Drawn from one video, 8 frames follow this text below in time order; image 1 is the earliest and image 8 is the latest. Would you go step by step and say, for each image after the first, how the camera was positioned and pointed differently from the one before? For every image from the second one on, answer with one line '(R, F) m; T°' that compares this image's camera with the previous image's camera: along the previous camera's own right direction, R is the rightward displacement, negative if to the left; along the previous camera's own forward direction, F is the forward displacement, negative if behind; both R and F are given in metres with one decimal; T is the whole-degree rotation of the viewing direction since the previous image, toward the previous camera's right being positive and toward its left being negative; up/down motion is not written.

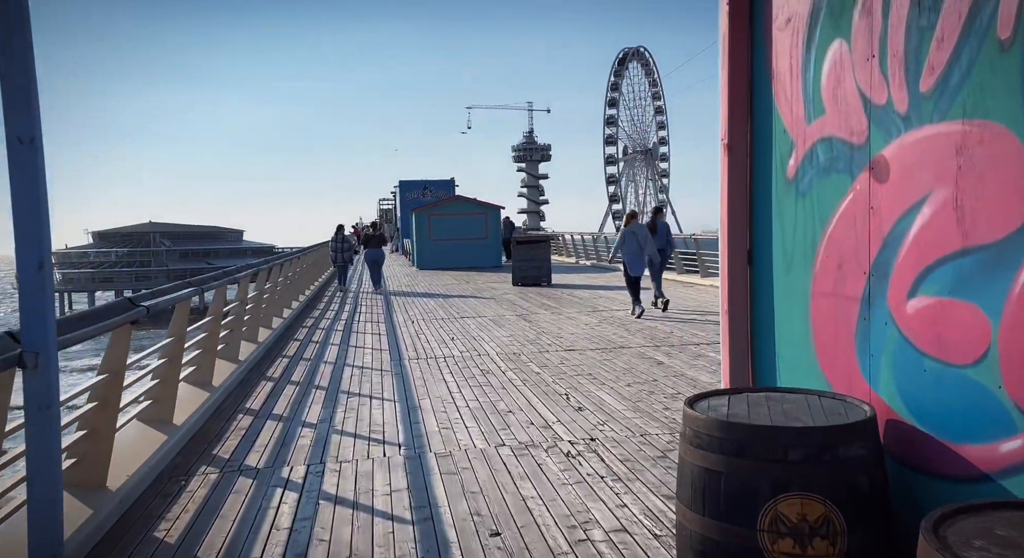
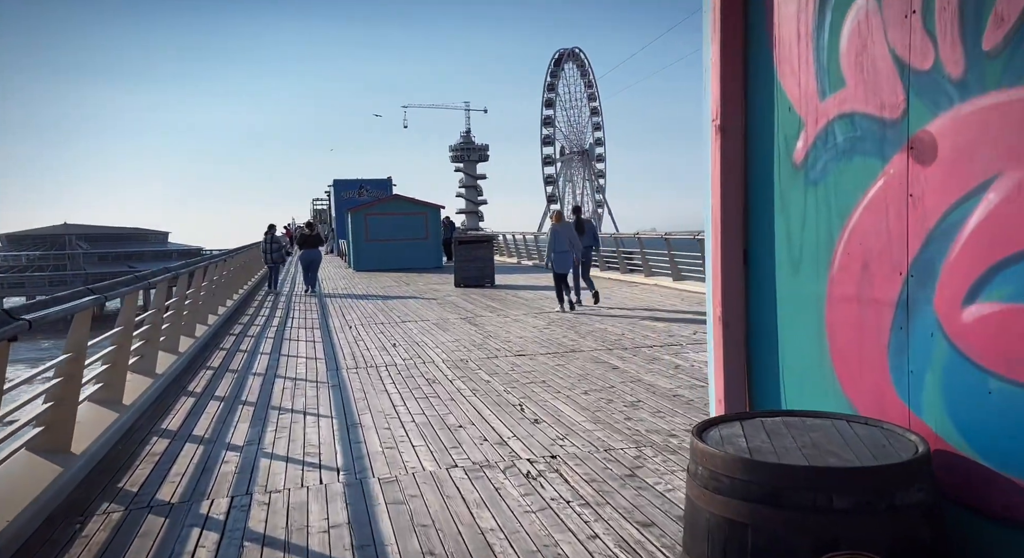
(-0.1, +0.5) m; +5°
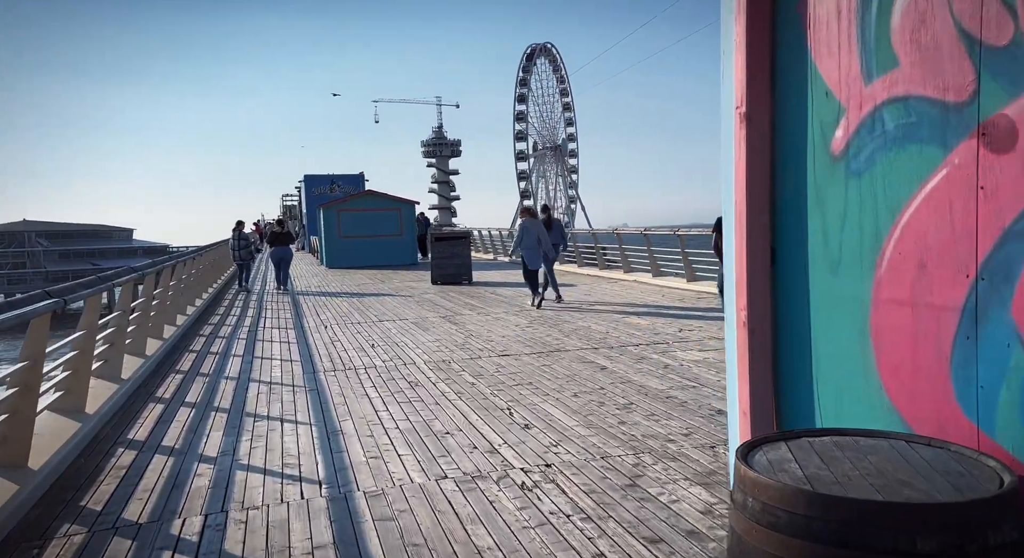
(-0.1, +0.2) m; +2°
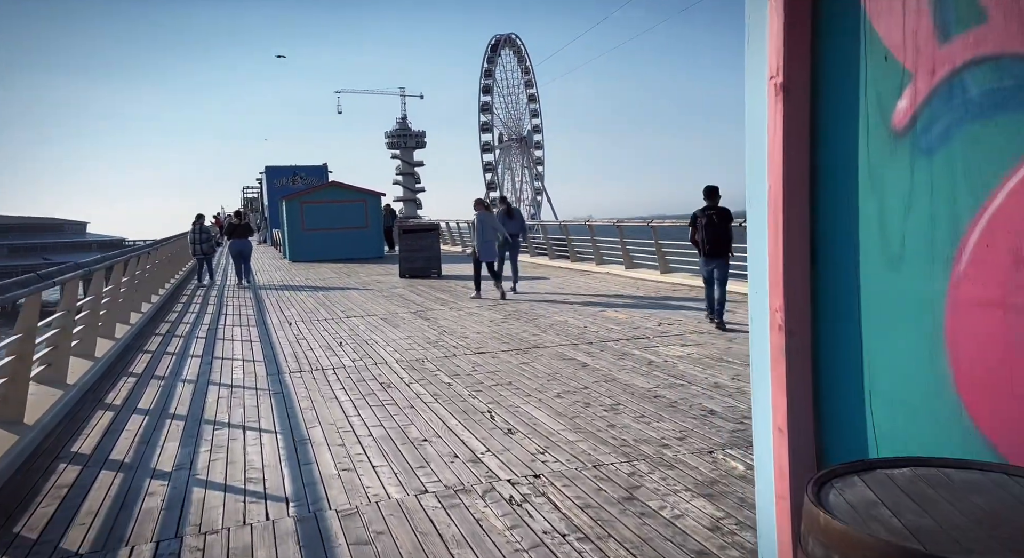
(-0.1, +0.4) m; +3°
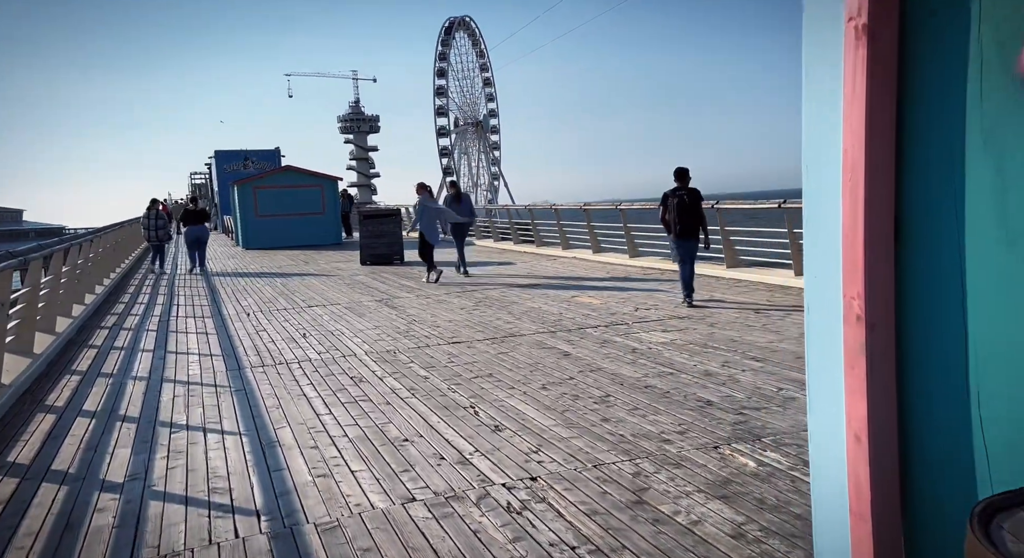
(-0.2, +0.4) m; +3°
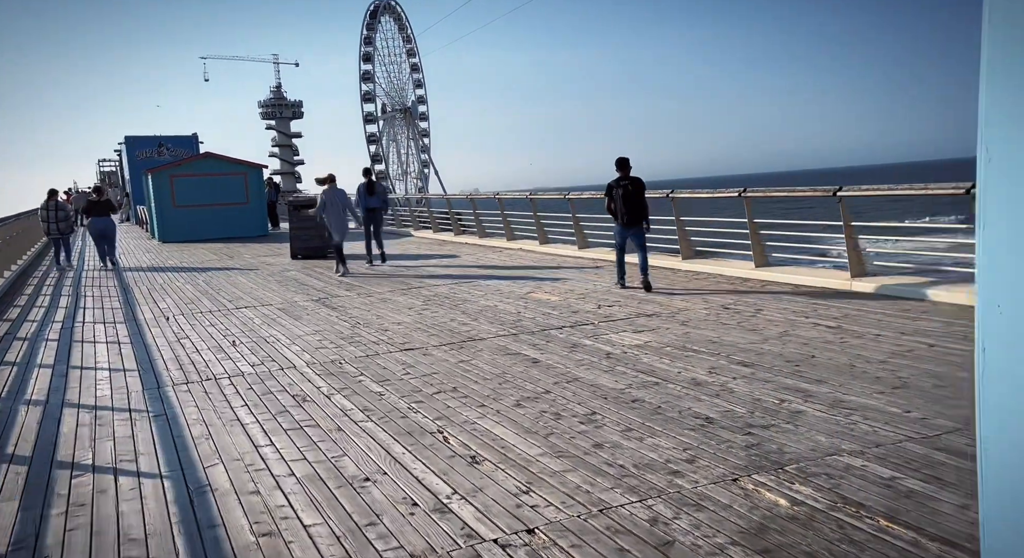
(-0.2, +0.7) m; +5°
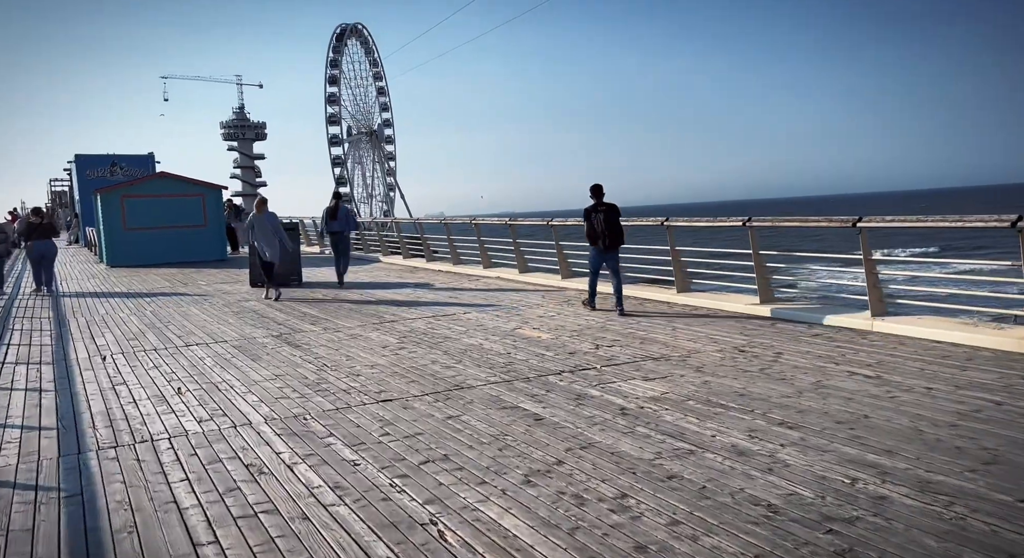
(-0.2, +0.9) m; +3°
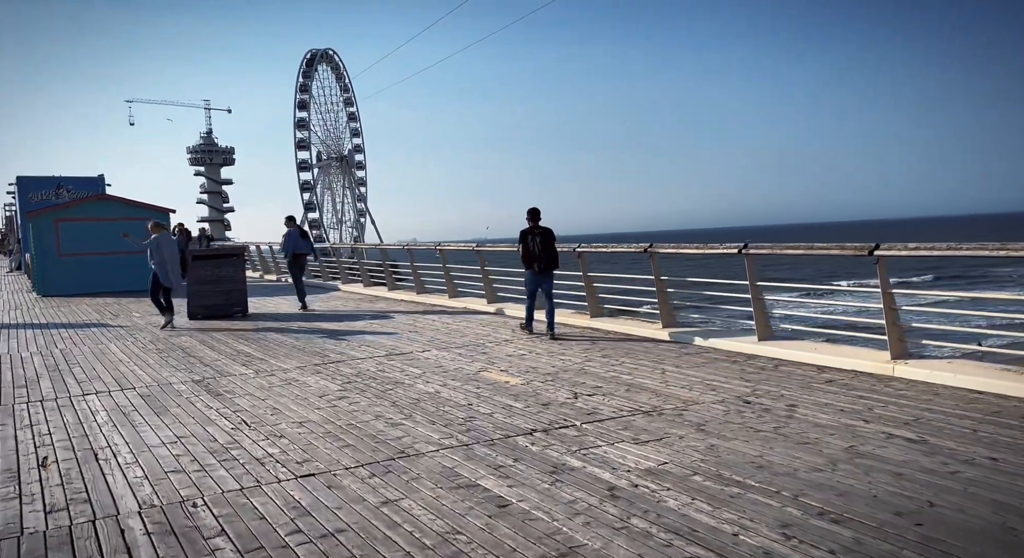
(+0.1, +1.1) m; +2°
